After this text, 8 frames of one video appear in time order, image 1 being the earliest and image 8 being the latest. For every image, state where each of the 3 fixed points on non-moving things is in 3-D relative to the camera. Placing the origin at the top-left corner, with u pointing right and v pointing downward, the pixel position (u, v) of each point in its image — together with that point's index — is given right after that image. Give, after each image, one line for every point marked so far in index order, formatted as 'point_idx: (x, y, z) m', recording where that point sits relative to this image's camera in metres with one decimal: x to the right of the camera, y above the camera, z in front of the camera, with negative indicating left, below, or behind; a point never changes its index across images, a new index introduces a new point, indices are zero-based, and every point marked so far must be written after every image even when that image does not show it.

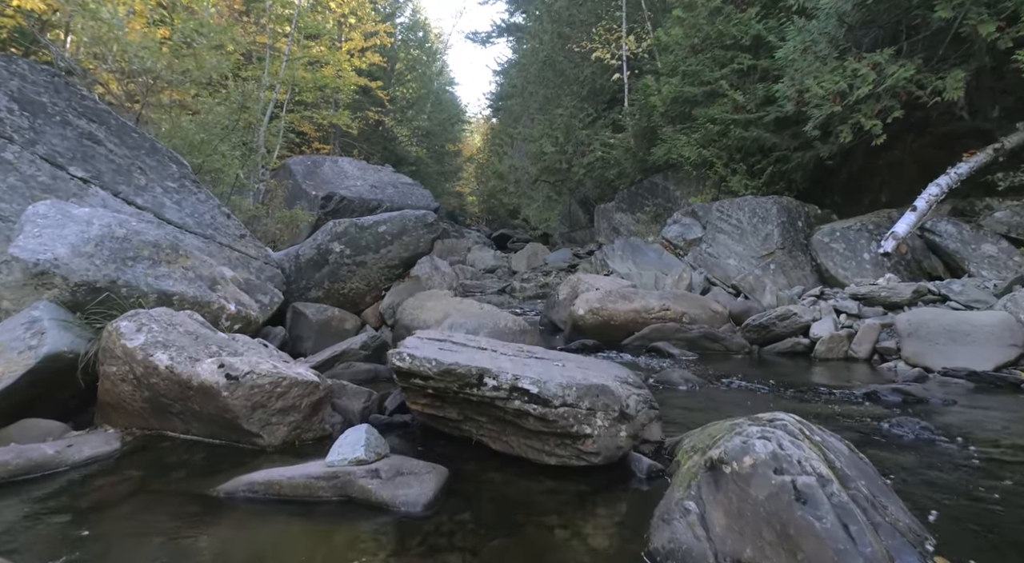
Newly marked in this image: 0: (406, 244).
0: (-1.3, +0.4, +7.6) m
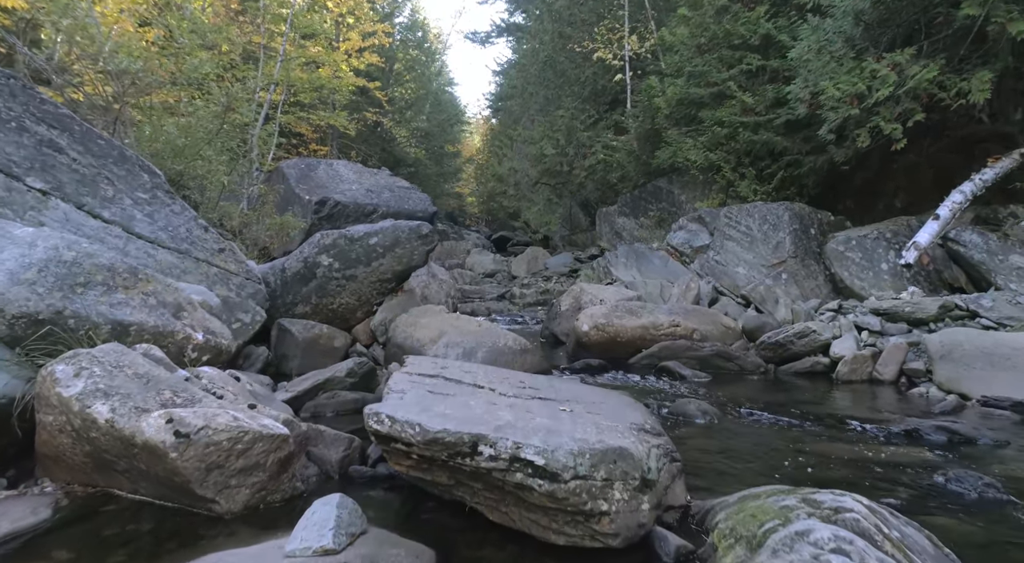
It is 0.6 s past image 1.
0: (-1.3, +0.3, +7.1) m
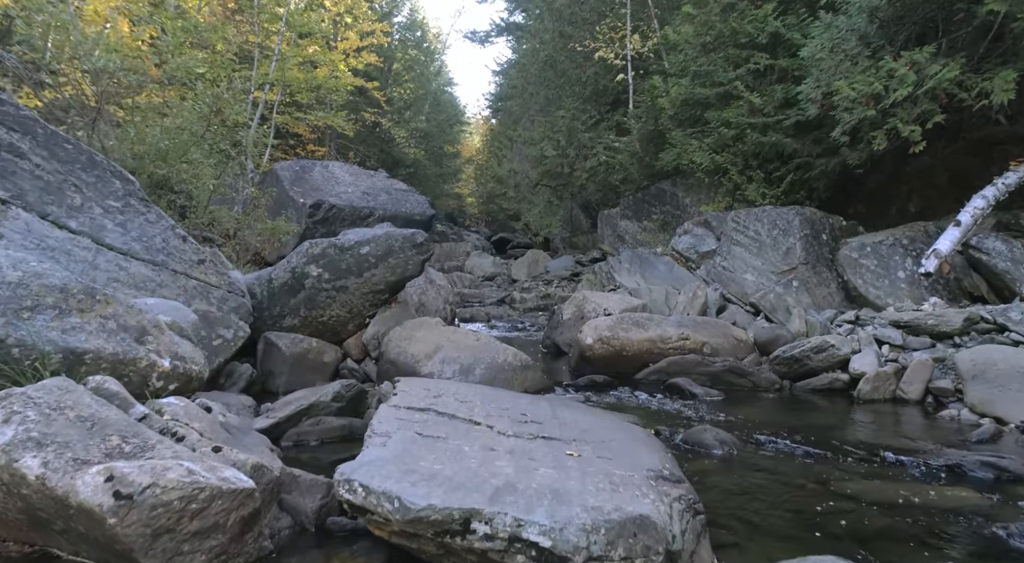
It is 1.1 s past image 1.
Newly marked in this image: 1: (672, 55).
0: (-1.3, +0.2, +6.8) m
1: (+3.6, +5.1, +14.1) m
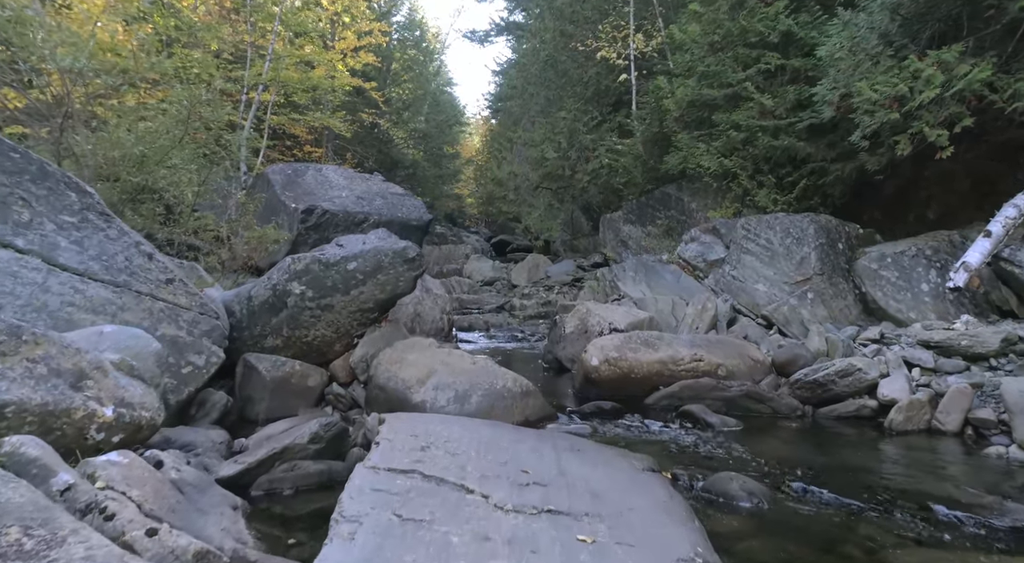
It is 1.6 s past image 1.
0: (-1.3, 0.0, +6.3) m
1: (+3.6, +4.9, +13.6) m
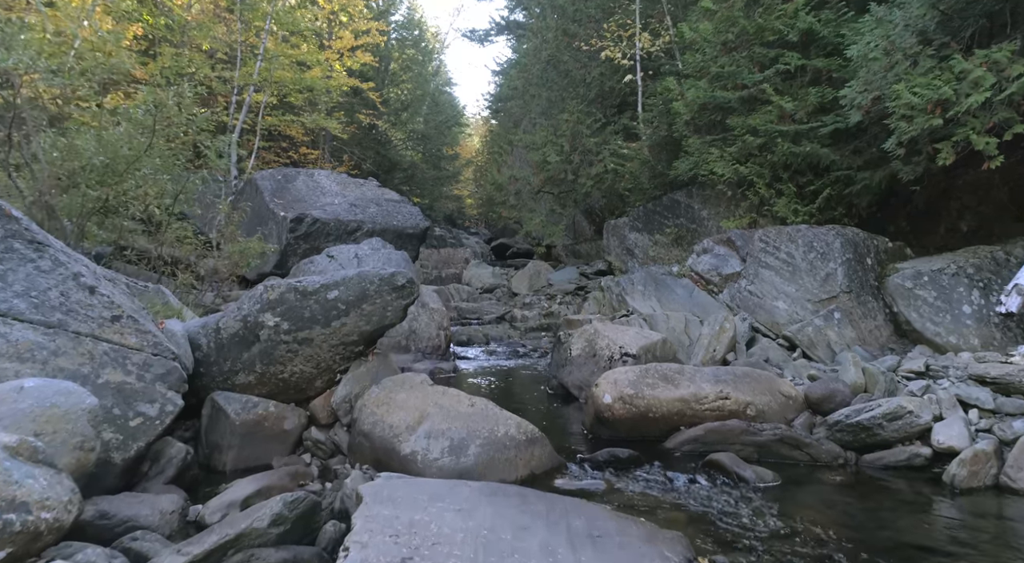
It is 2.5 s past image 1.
0: (-1.3, -0.3, +5.6) m
1: (+3.6, +4.6, +12.9) m
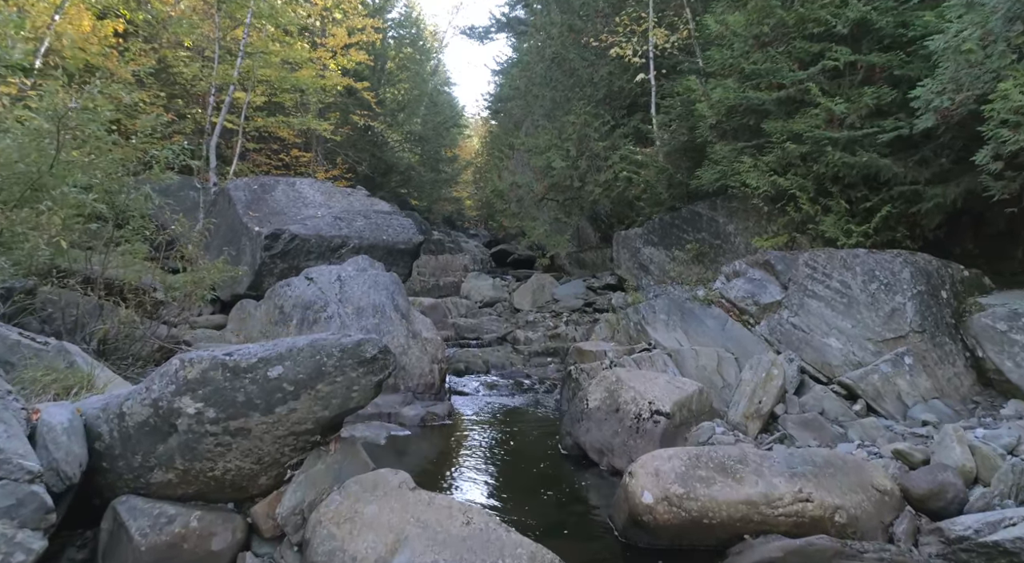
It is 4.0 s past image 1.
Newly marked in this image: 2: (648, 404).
0: (-1.2, -0.7, +4.1) m
1: (+3.7, +4.2, +11.5) m
2: (+1.4, -1.3, +6.6) m
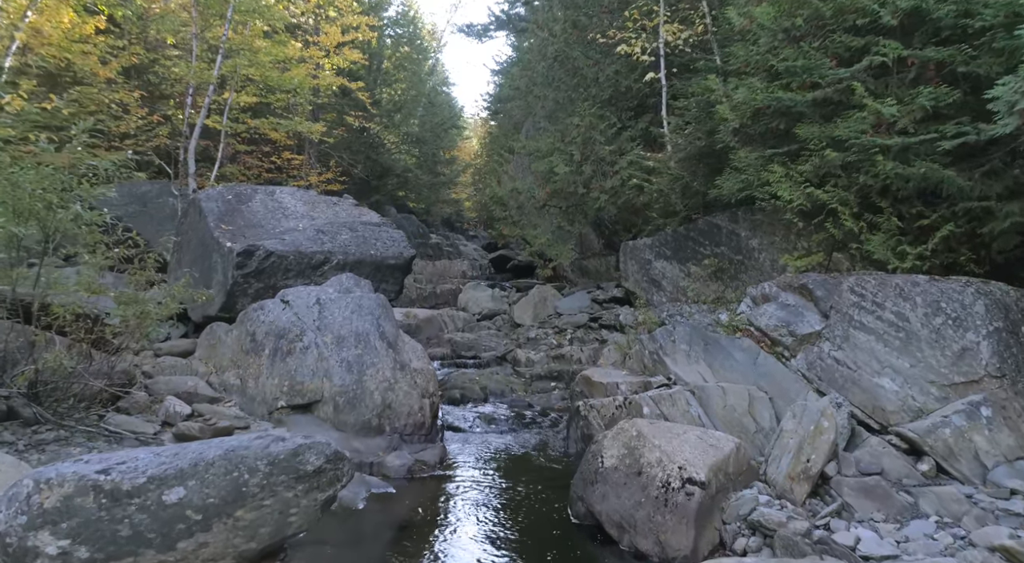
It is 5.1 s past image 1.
0: (-1.2, -1.0, +3.0) m
1: (+3.7, +3.9, +10.4) m
2: (+1.4, -1.6, +5.5) m
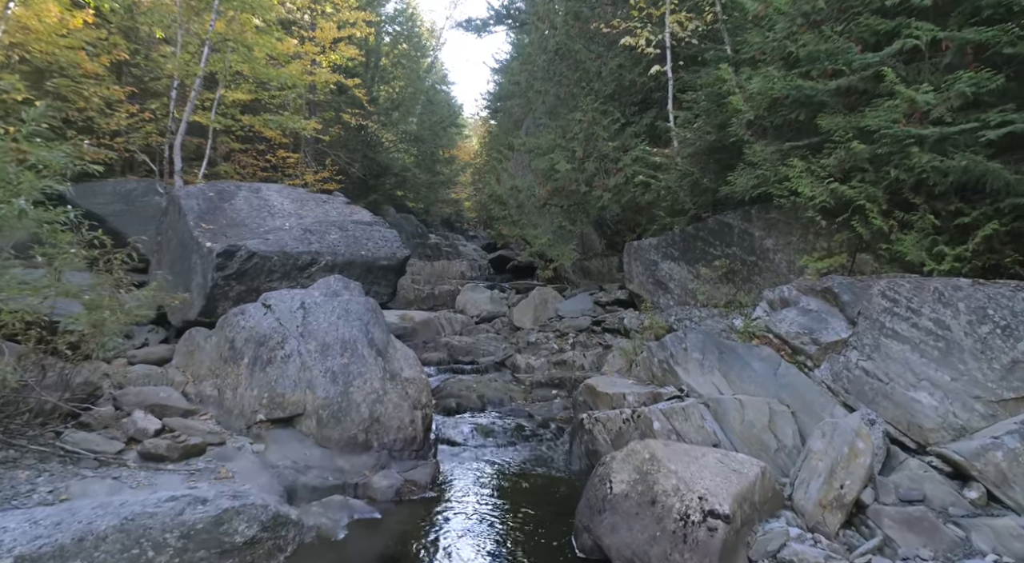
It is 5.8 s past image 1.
0: (-1.2, -1.1, +2.4) m
1: (+3.7, +3.8, +9.7) m
2: (+1.4, -1.6, +4.8) m
